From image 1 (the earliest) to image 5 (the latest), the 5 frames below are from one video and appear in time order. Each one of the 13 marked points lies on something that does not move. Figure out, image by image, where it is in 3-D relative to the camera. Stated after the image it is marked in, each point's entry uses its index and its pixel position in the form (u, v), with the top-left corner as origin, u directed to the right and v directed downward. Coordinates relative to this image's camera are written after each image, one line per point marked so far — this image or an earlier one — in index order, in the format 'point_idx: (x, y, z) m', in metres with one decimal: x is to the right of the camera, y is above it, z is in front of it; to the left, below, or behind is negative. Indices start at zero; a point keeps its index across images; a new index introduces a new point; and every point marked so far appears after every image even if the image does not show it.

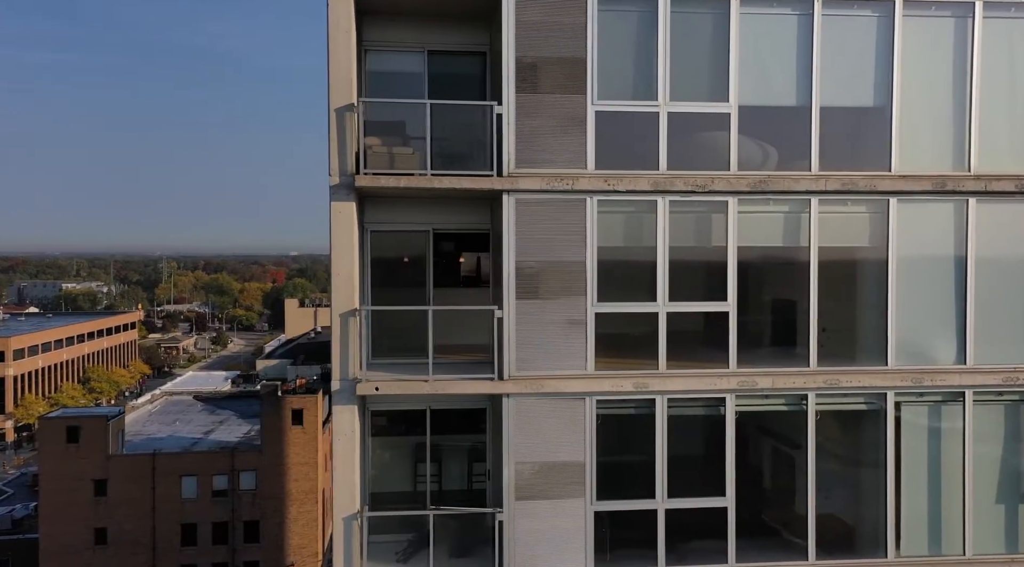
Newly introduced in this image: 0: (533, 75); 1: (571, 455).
0: (+0.3, +2.4, +9.6) m
1: (+0.7, -2.0, +9.8) m
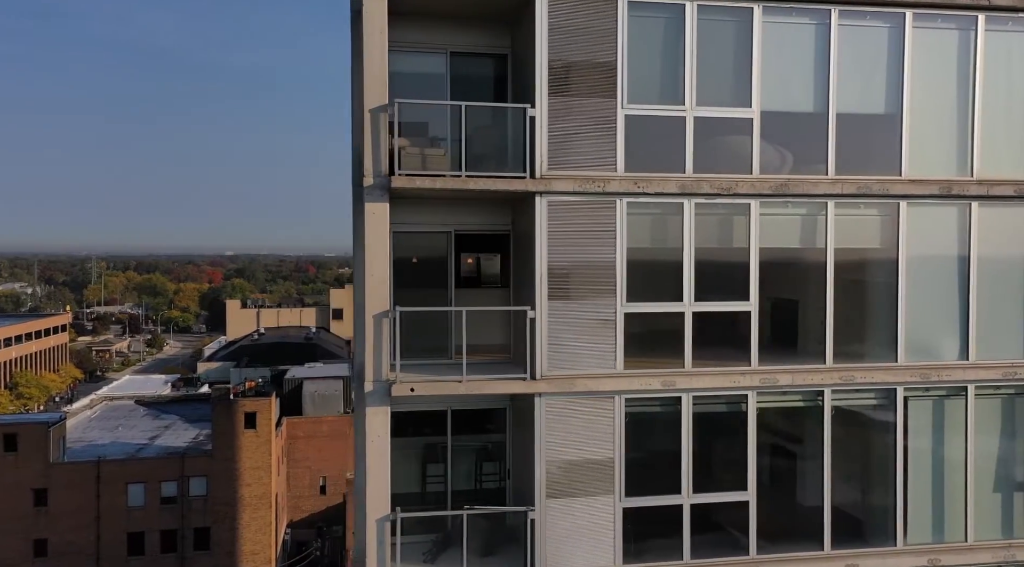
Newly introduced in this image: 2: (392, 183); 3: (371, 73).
0: (+0.6, +2.4, +9.8) m
1: (+1.1, -2.0, +9.9) m
2: (-1.3, +1.1, +9.4) m
3: (-1.6, +2.4, +9.4) m
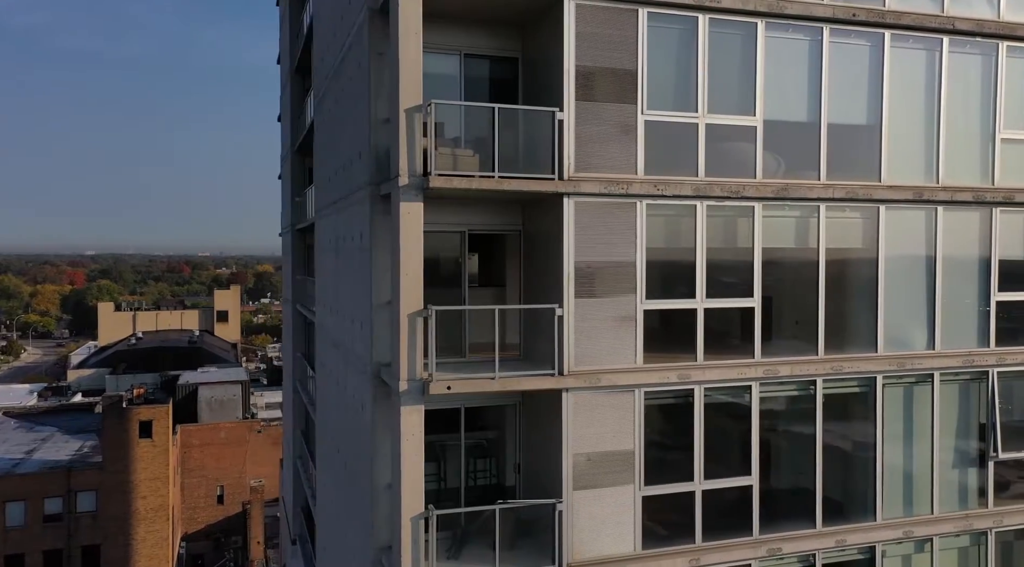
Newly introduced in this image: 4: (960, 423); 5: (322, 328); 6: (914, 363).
0: (+0.9, +2.4, +10.1) m
1: (+1.4, -2.0, +10.3) m
2: (-0.9, +1.1, +9.5) m
3: (-1.2, +2.4, +9.4) m
4: (+6.4, -2.0, +12.0) m
5: (-3.6, -0.8, +15.8) m
6: (+5.6, -1.1, +11.6) m
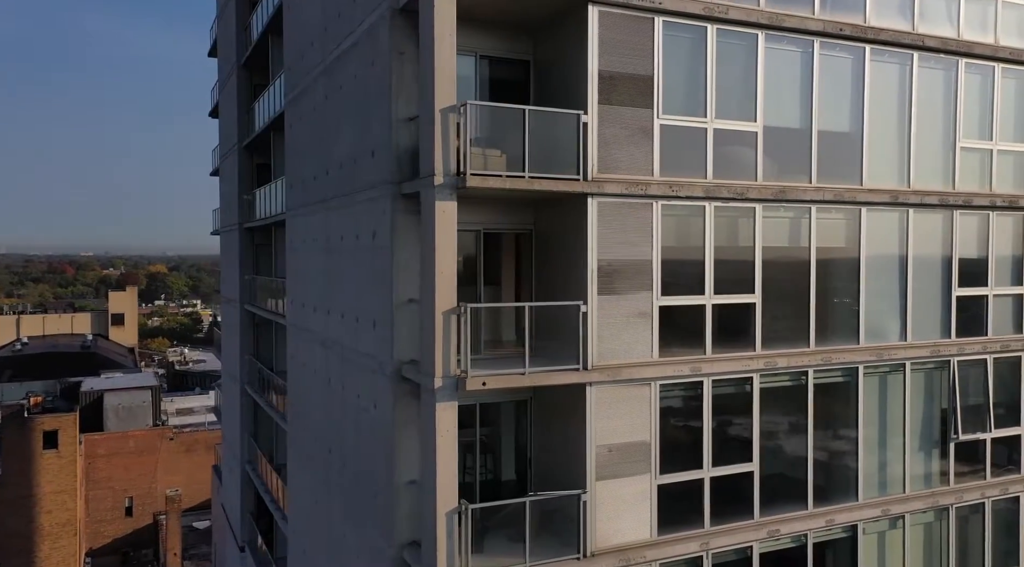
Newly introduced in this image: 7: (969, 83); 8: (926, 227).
0: (+1.2, +2.5, +10.5) m
1: (+1.6, -2.0, +10.8) m
2: (-0.6, +1.2, +9.6) m
3: (-0.8, +2.4, +9.5) m
4: (+6.5, -1.9, +13.1) m
5: (-4.0, -0.8, +15.5) m
6: (+5.6, -1.1, +12.5) m
7: (+7.1, +3.1, +13.1) m
8: (+6.4, +0.9, +12.8) m
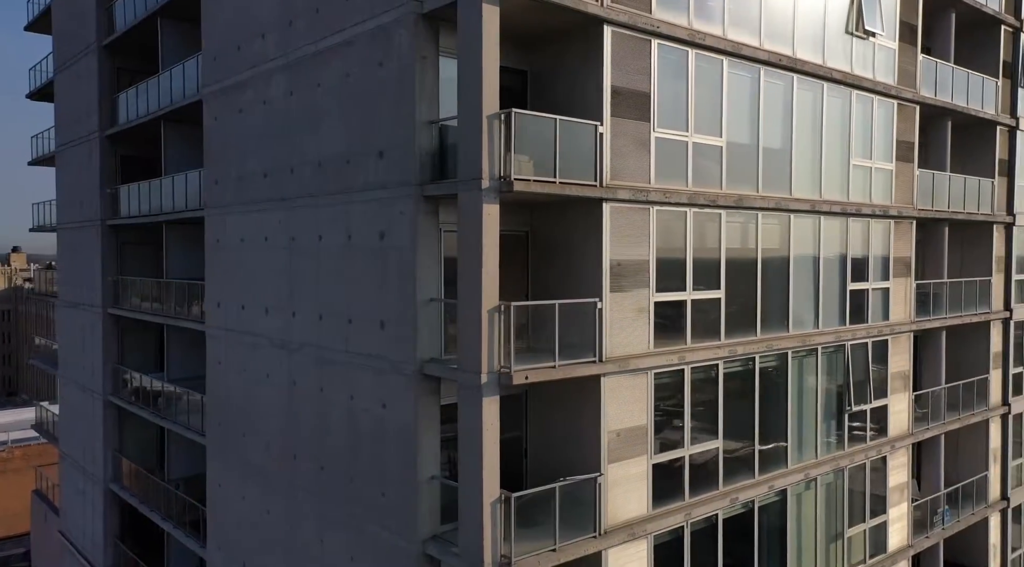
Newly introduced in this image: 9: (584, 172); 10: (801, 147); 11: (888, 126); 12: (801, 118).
0: (+1.4, +2.5, +11.4) m
1: (+1.8, -1.9, +11.8) m
2: (-0.1, +1.2, +10.1) m
3: (-0.3, +2.4, +9.9) m
4: (+5.8, -1.9, +15.3) m
5: (-4.9, -0.8, +14.8) m
6: (+5.1, -1.0, +14.5) m
7: (+6.4, +3.2, +15.5) m
8: (+5.7, +0.9, +15.0) m
9: (+0.8, +1.5, +11.0) m
10: (+4.9, +2.3, +14.3) m
11: (+7.3, +3.1, +16.2) m
12: (+4.9, +2.8, +14.3) m
